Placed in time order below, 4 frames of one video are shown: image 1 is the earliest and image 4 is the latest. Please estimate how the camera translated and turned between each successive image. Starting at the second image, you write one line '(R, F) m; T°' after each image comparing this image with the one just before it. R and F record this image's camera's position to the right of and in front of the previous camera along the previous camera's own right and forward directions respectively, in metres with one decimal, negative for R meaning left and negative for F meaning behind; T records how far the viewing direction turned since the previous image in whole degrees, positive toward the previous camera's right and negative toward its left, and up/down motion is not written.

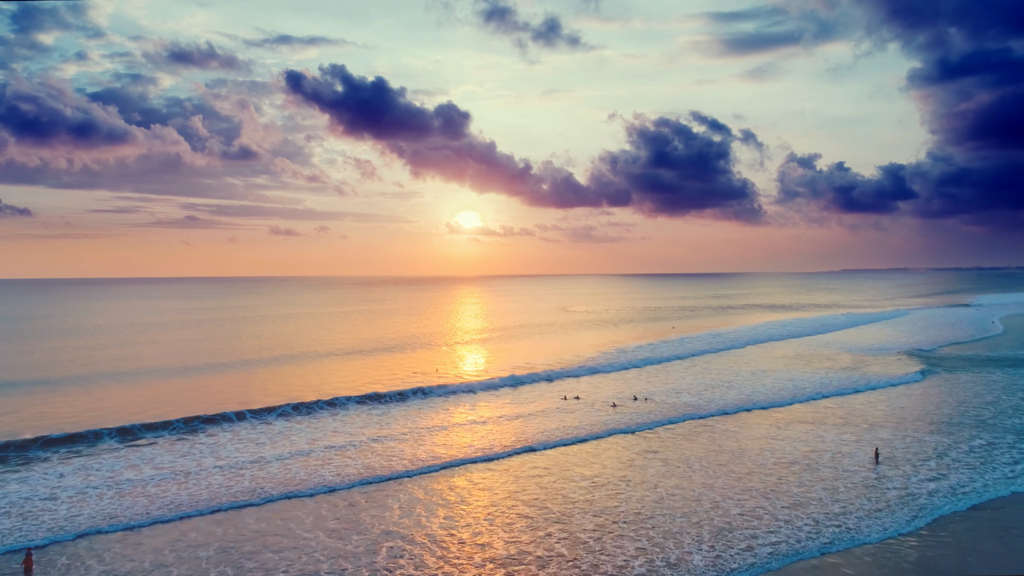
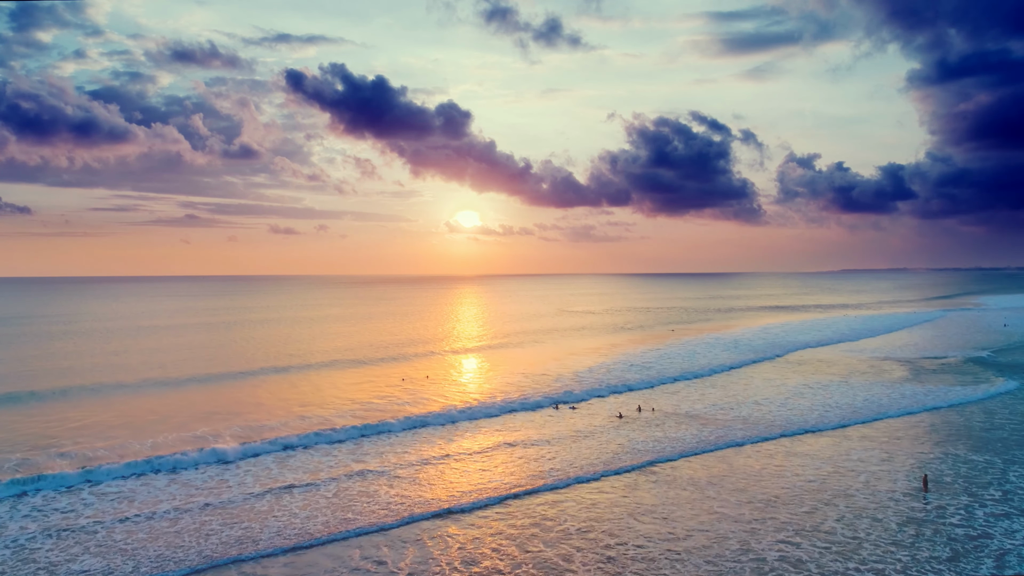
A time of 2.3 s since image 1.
(-0.8, 0.0) m; 0°
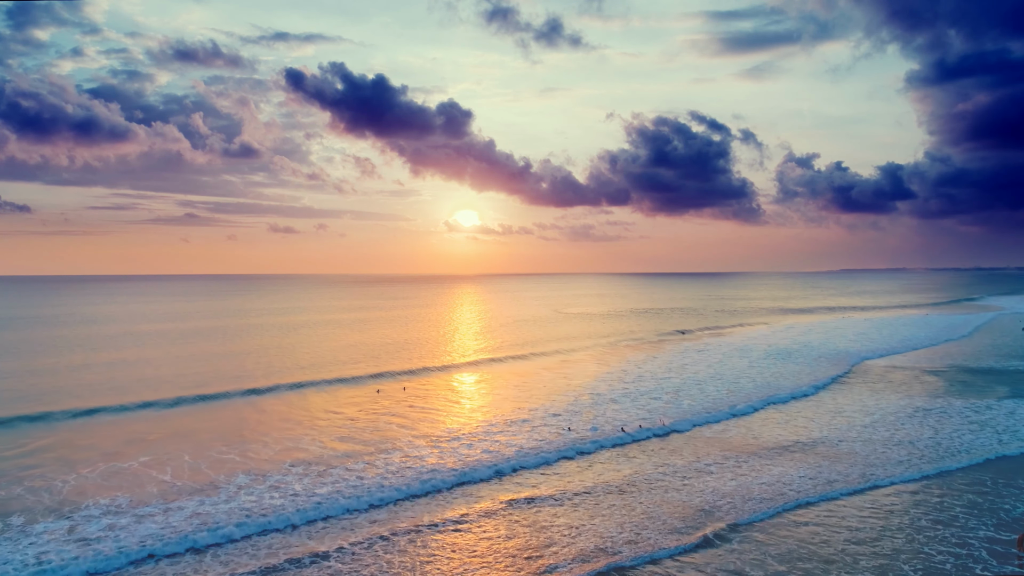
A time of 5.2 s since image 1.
(-1.7, 0.0) m; 0°
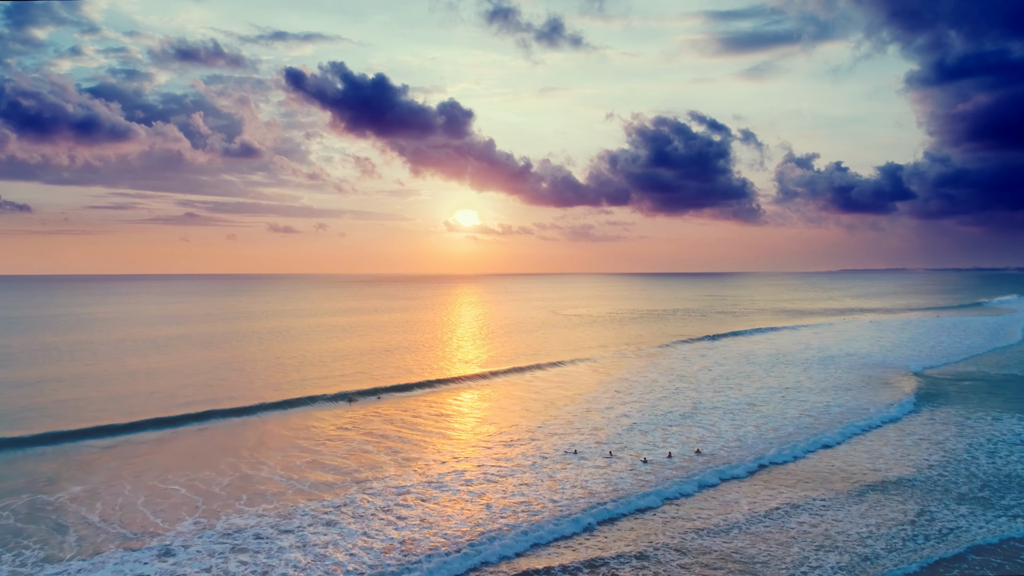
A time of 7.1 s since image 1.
(-0.4, +2.0) m; 0°
